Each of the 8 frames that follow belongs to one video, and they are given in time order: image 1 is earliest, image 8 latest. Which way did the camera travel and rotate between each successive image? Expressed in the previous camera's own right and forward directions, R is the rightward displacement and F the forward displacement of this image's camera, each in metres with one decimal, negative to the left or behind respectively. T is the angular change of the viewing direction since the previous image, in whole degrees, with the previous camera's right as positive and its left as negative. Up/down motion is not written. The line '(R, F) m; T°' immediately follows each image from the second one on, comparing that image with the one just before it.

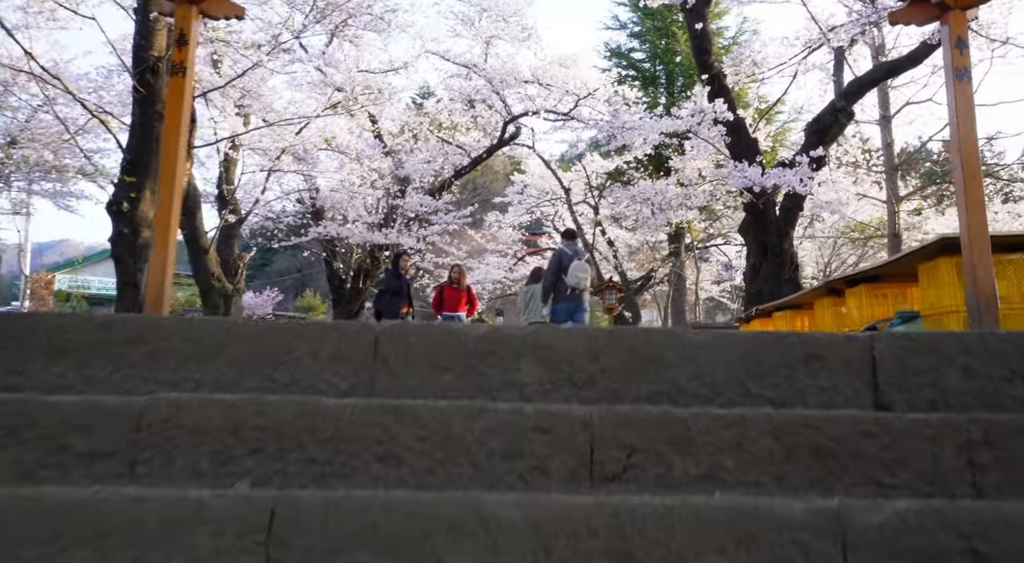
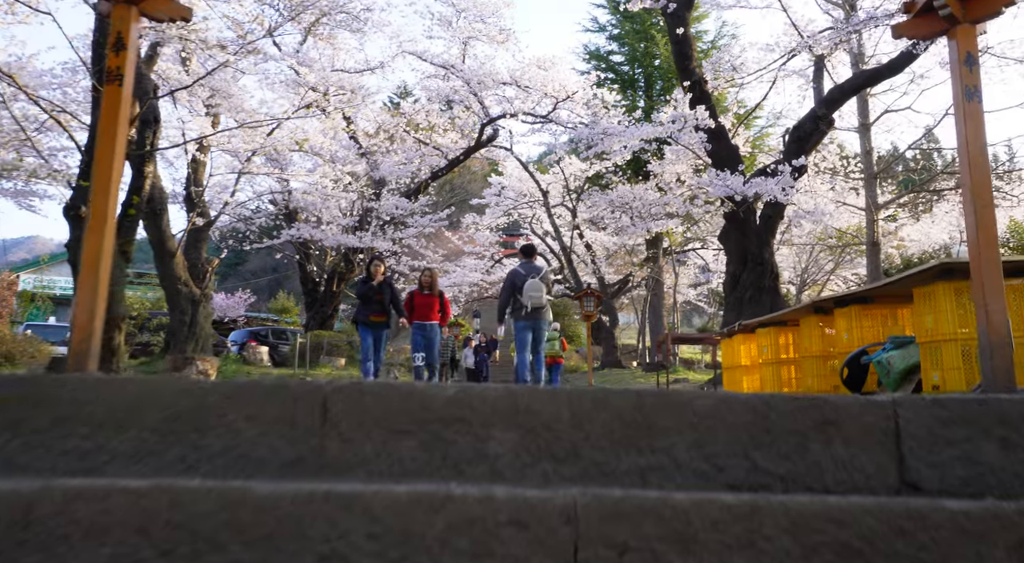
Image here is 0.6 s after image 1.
(0.0, +0.3) m; +2°
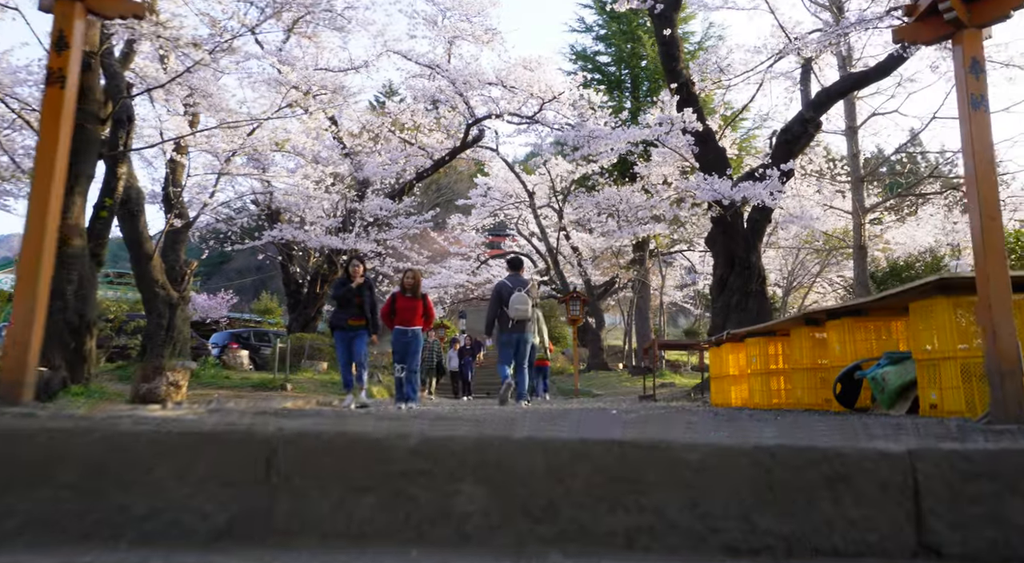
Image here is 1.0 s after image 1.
(0.0, +0.2) m; +1°
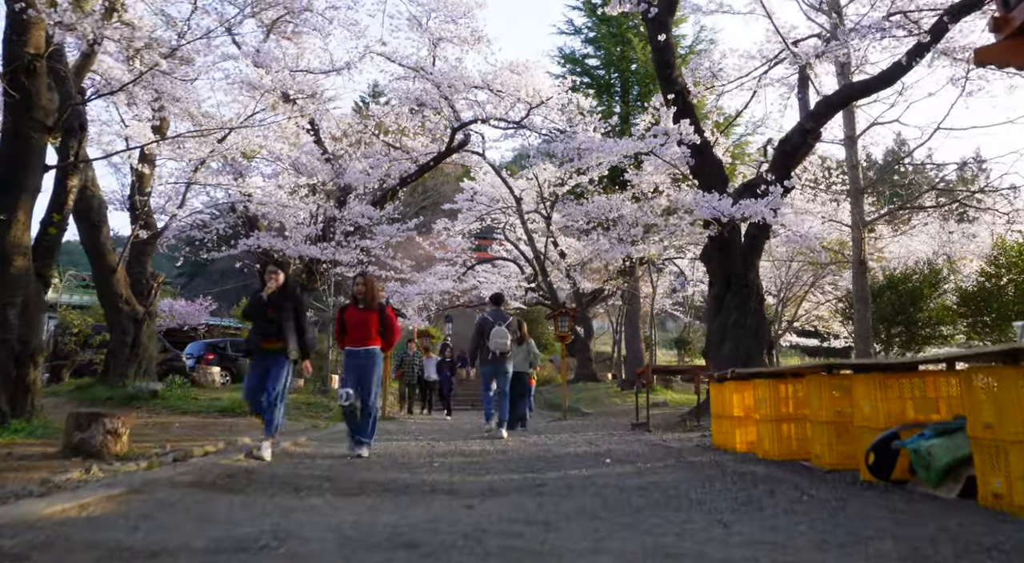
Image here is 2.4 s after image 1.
(0.0, +0.7) m; +1°
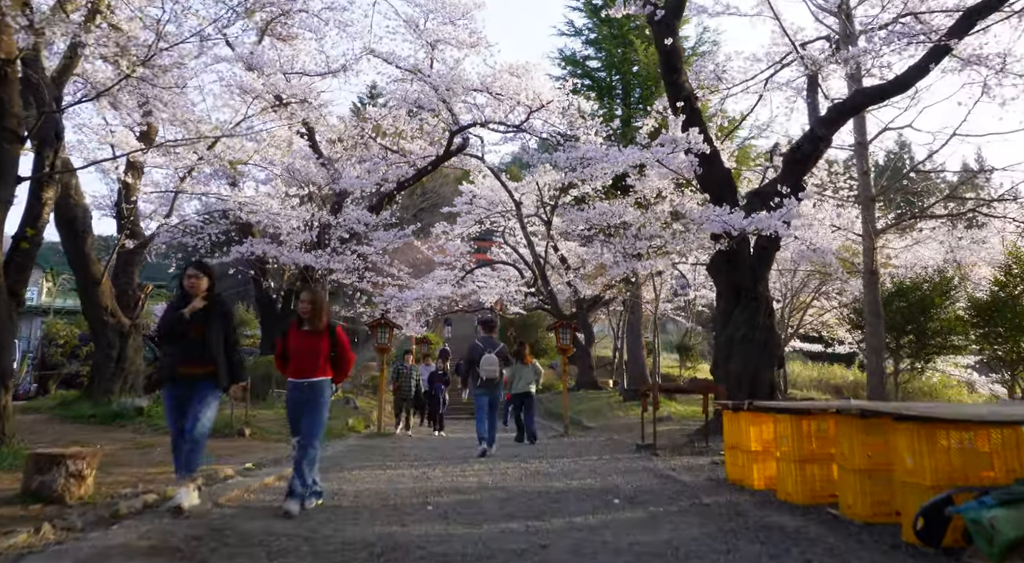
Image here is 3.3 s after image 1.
(0.0, +0.5) m; 0°
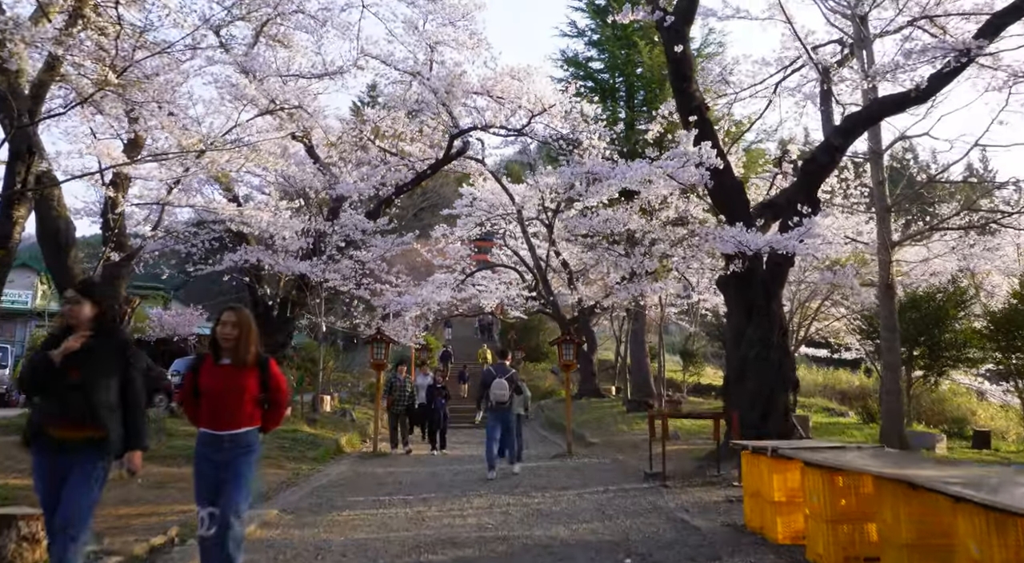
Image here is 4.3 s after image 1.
(0.0, +0.5) m; 0°
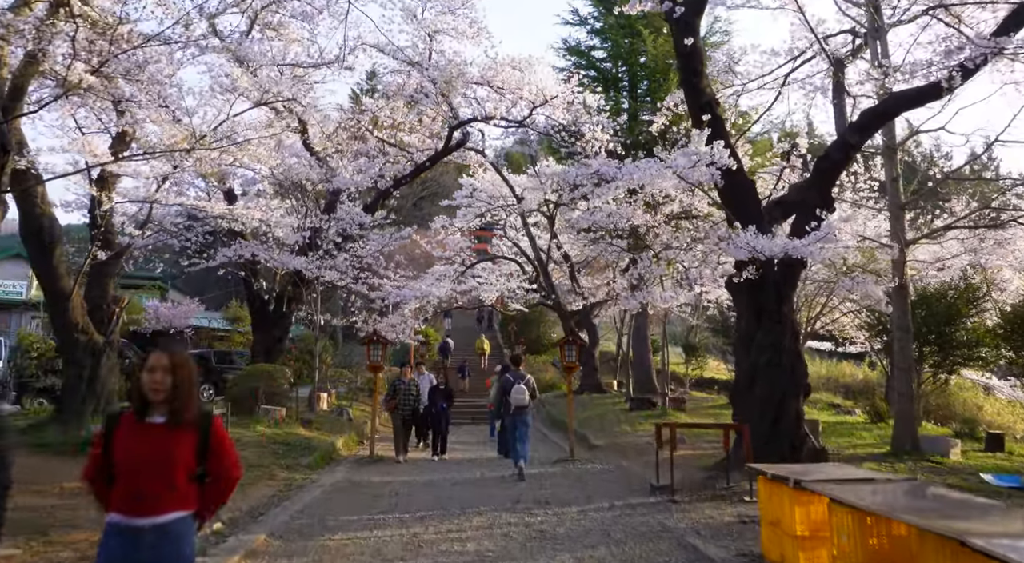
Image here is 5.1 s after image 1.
(0.0, +0.4) m; 0°
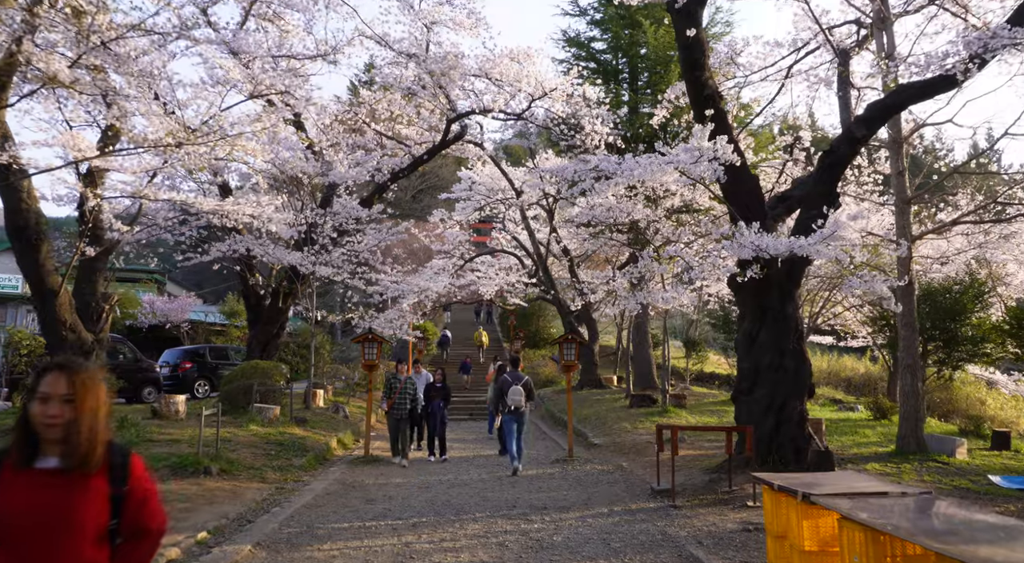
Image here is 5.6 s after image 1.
(0.0, +0.3) m; 0°
